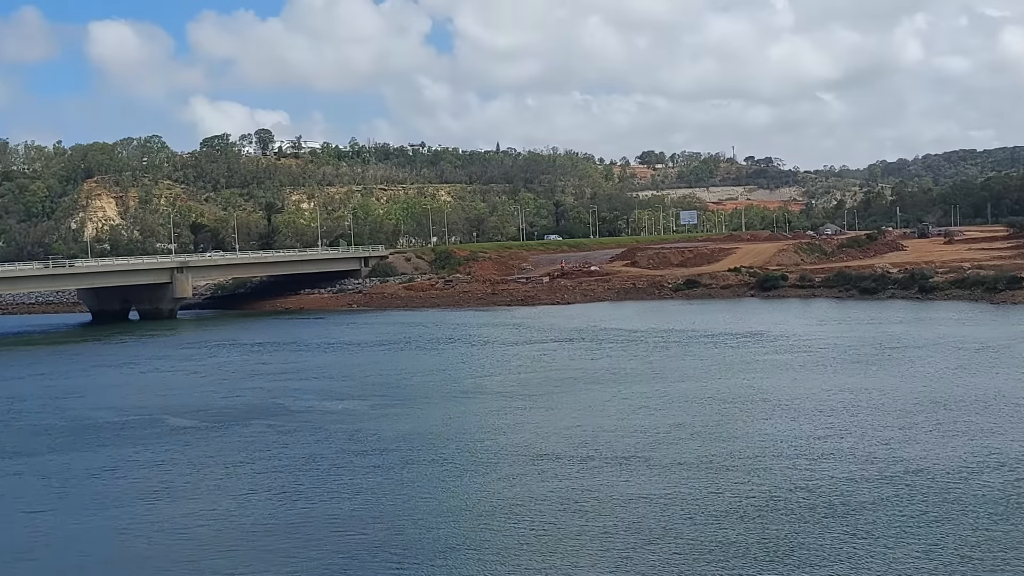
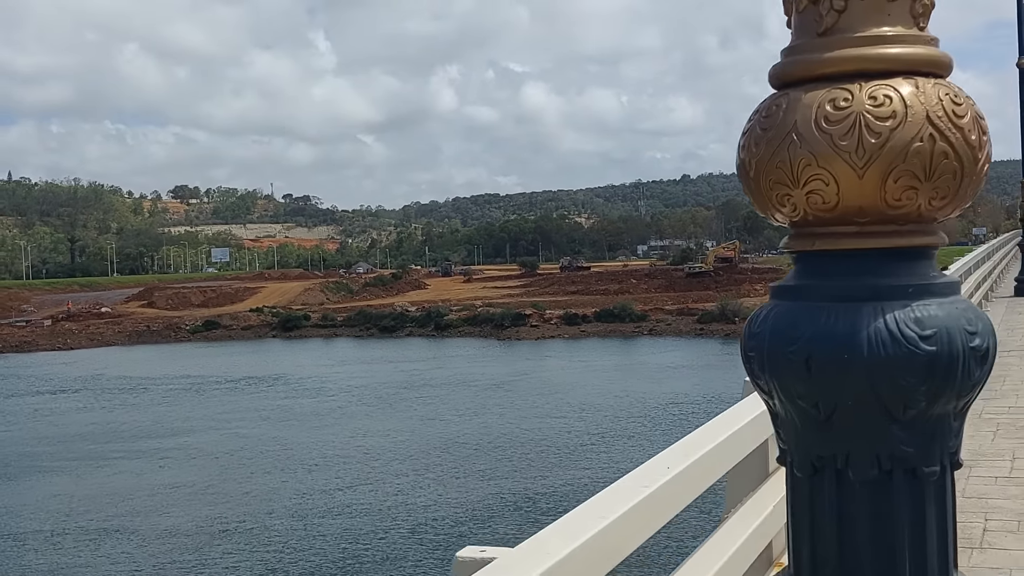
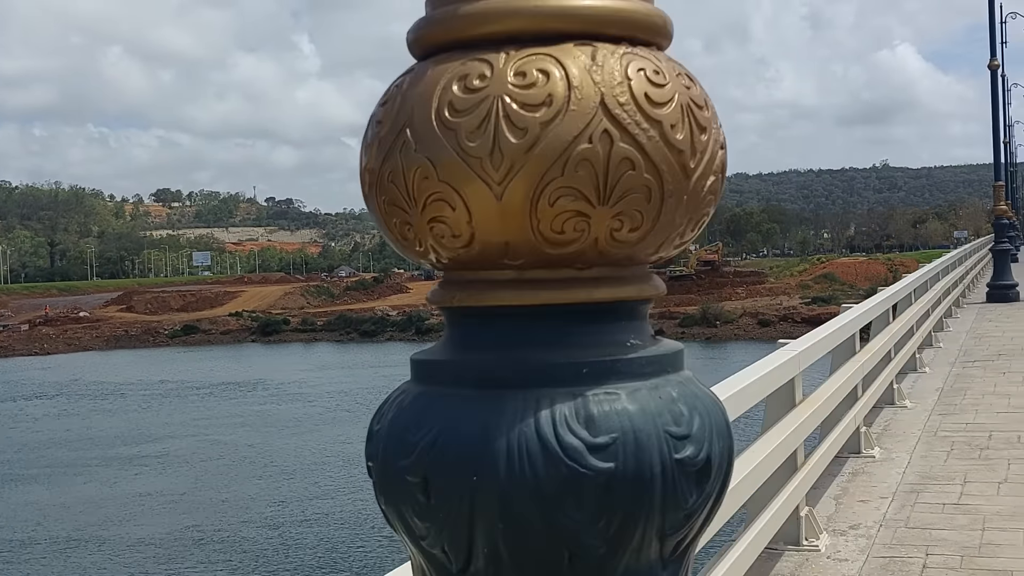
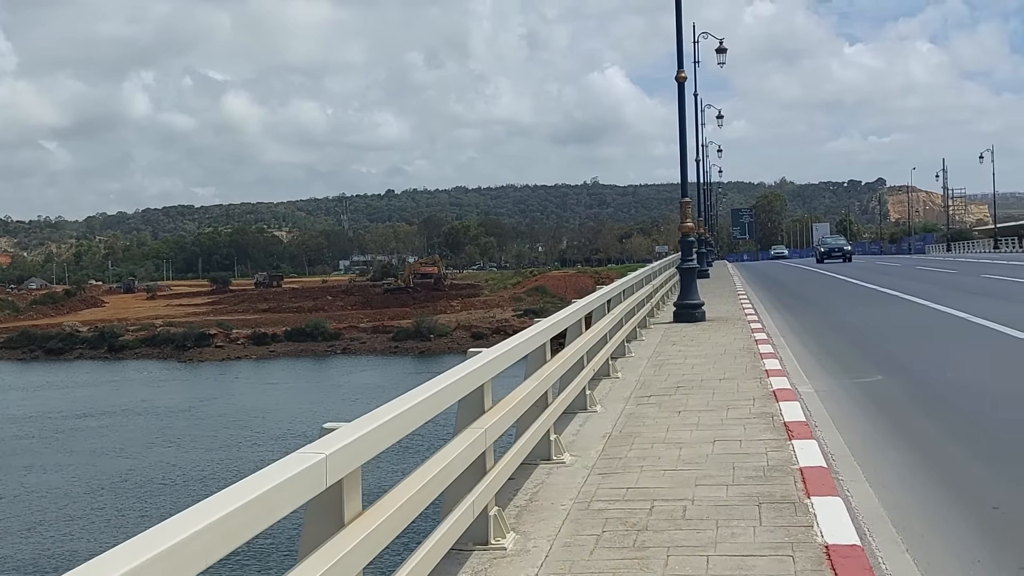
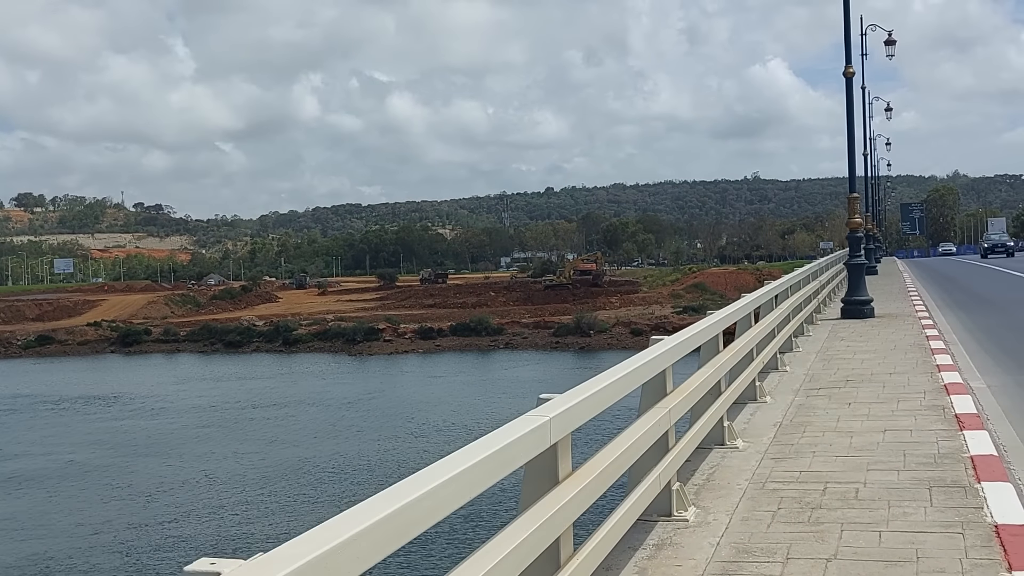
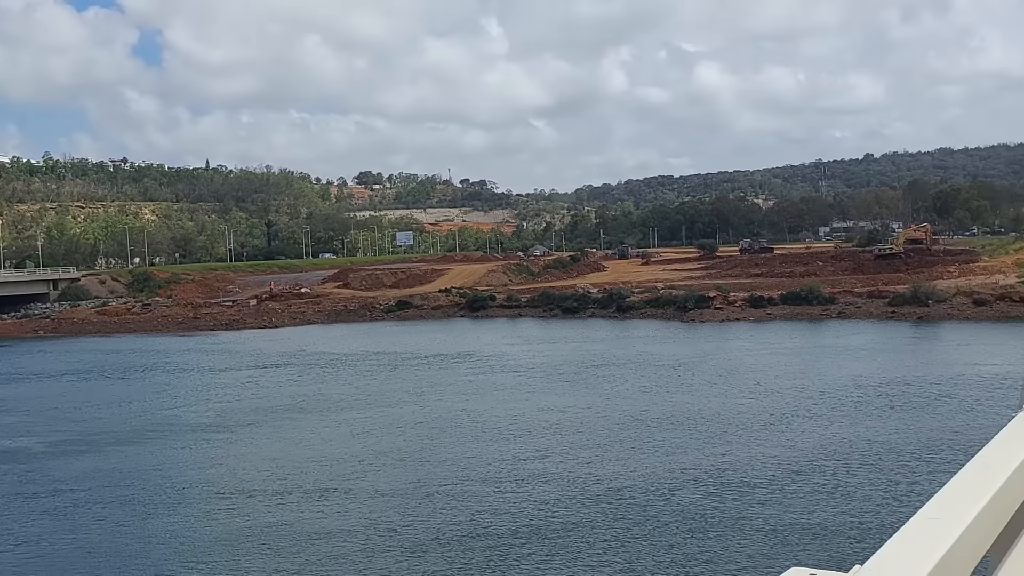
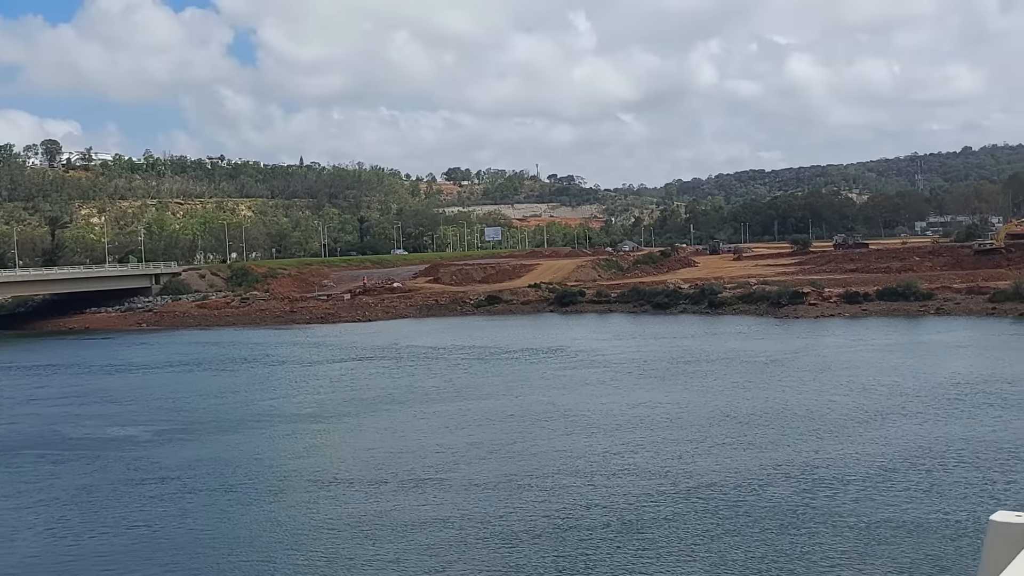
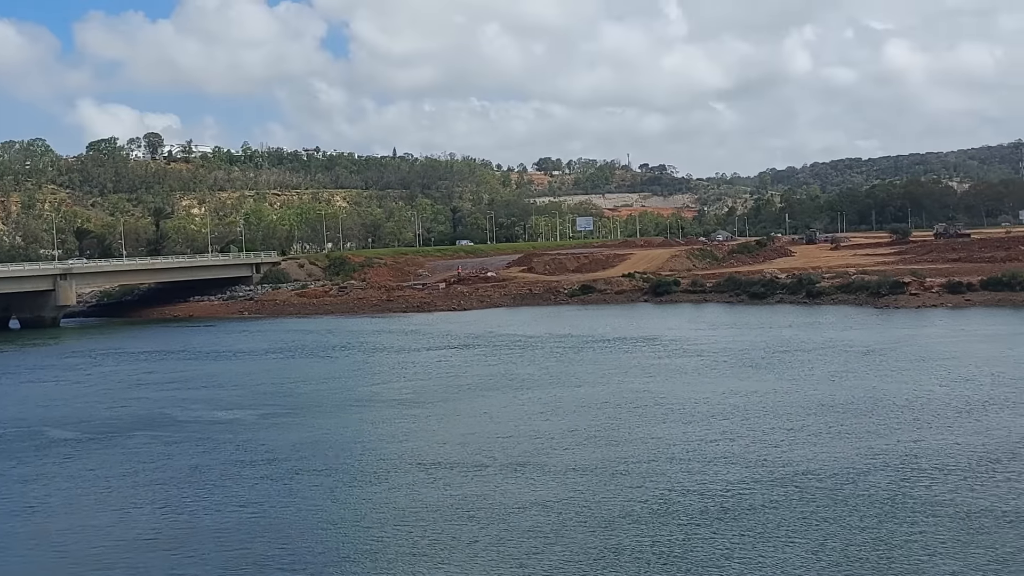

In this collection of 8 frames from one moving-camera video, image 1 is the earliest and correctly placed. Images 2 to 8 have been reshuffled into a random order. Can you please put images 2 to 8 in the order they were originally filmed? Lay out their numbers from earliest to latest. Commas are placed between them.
8, 7, 6, 2, 3, 5, 4
